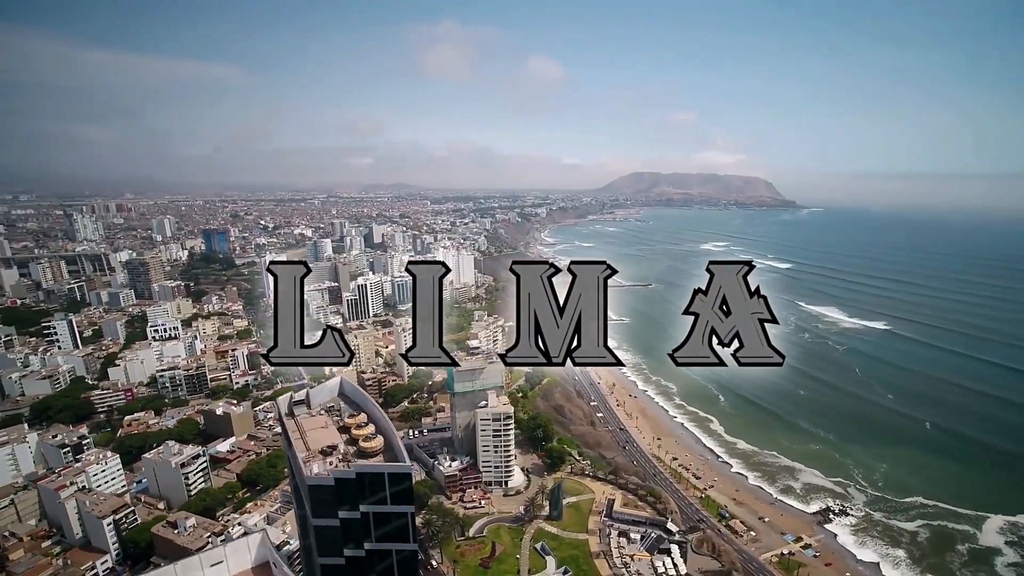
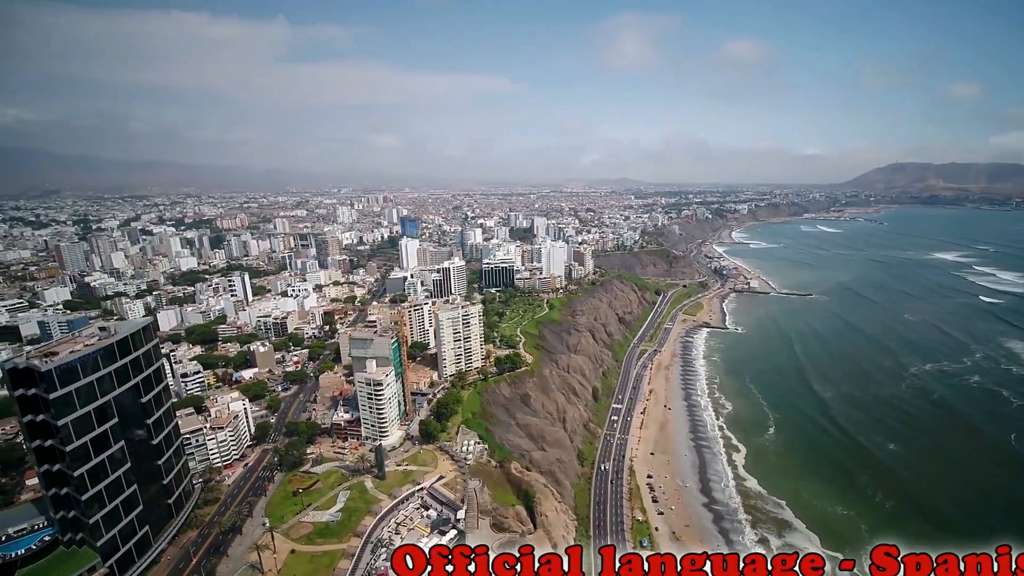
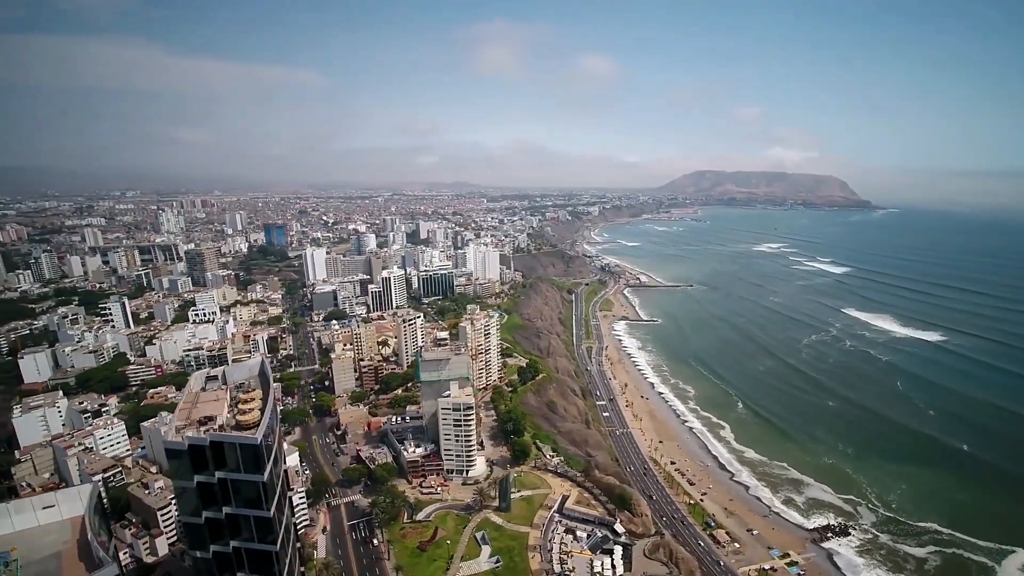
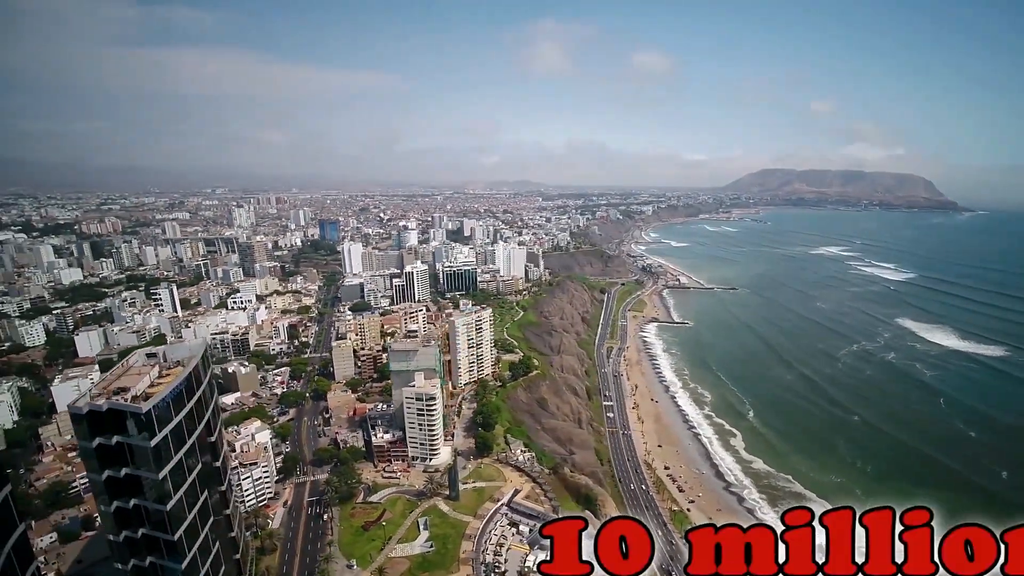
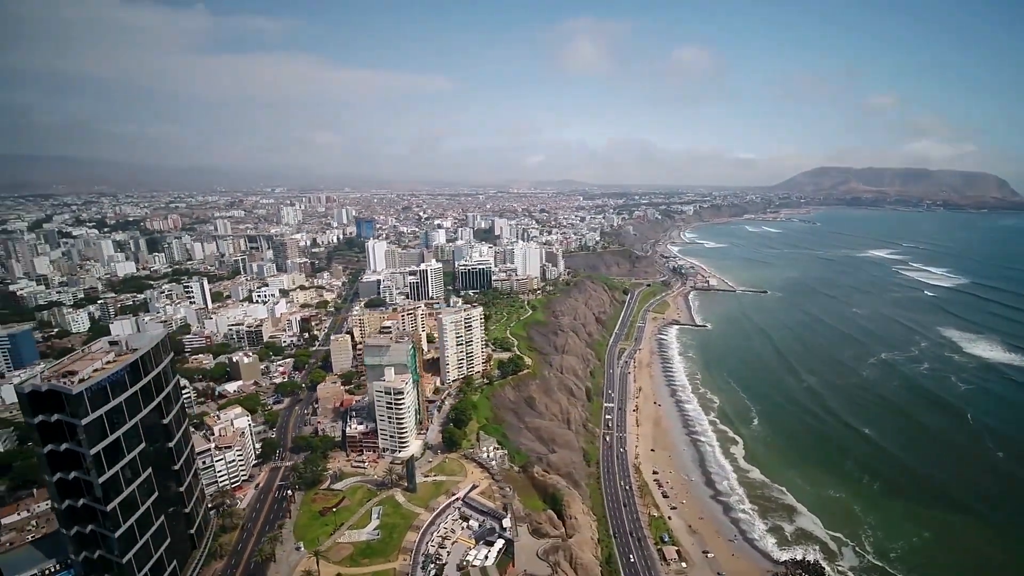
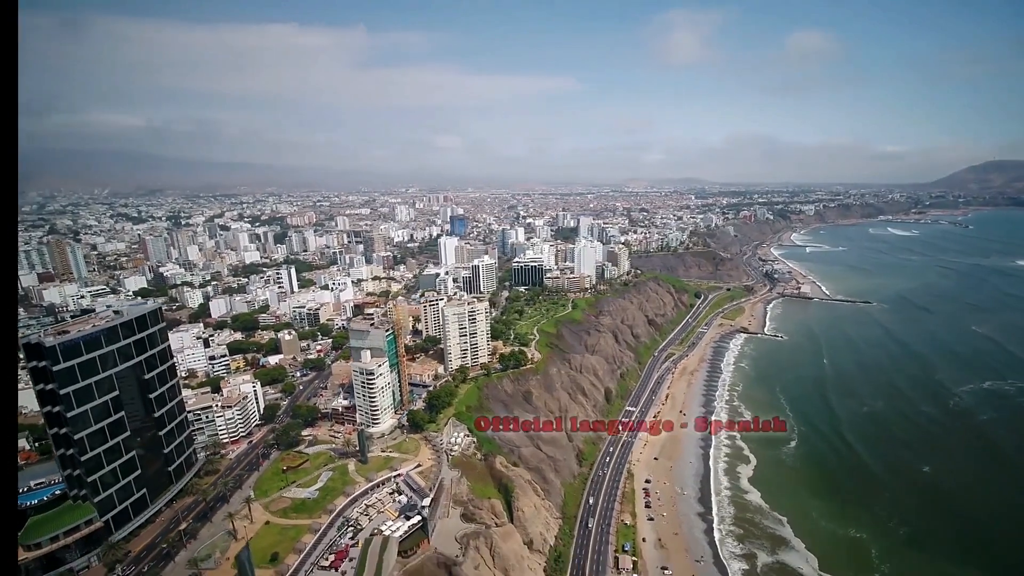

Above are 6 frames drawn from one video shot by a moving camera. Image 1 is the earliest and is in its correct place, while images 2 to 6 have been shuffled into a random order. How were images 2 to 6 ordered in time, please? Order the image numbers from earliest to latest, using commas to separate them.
3, 4, 5, 2, 6
